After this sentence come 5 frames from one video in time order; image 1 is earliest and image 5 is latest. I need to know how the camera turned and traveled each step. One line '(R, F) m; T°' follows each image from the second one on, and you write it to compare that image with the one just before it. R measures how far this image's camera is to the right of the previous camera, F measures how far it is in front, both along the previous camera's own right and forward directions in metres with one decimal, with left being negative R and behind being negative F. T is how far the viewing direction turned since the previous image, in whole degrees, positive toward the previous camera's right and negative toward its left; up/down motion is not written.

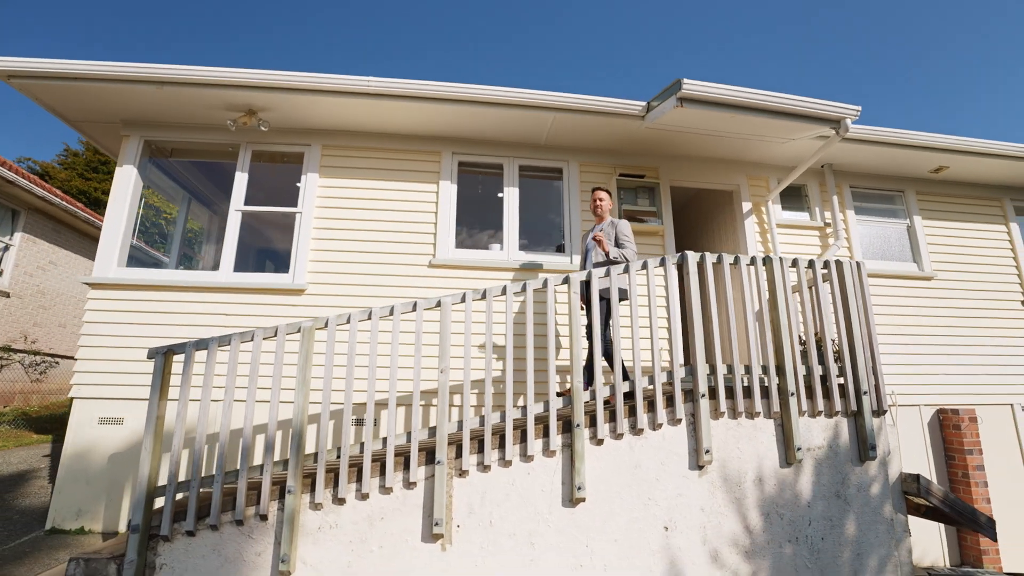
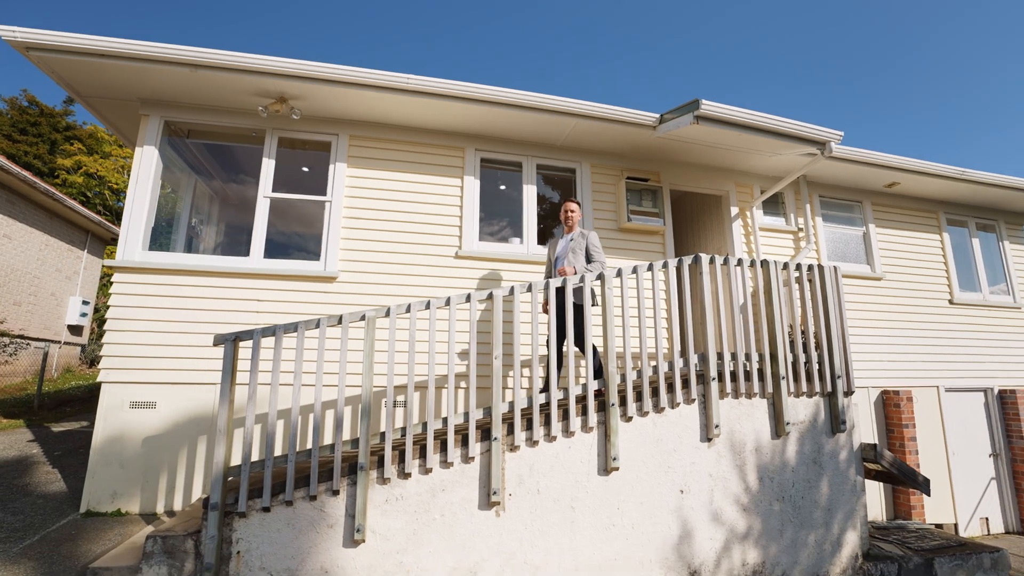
(-0.7, -0.3) m; +6°
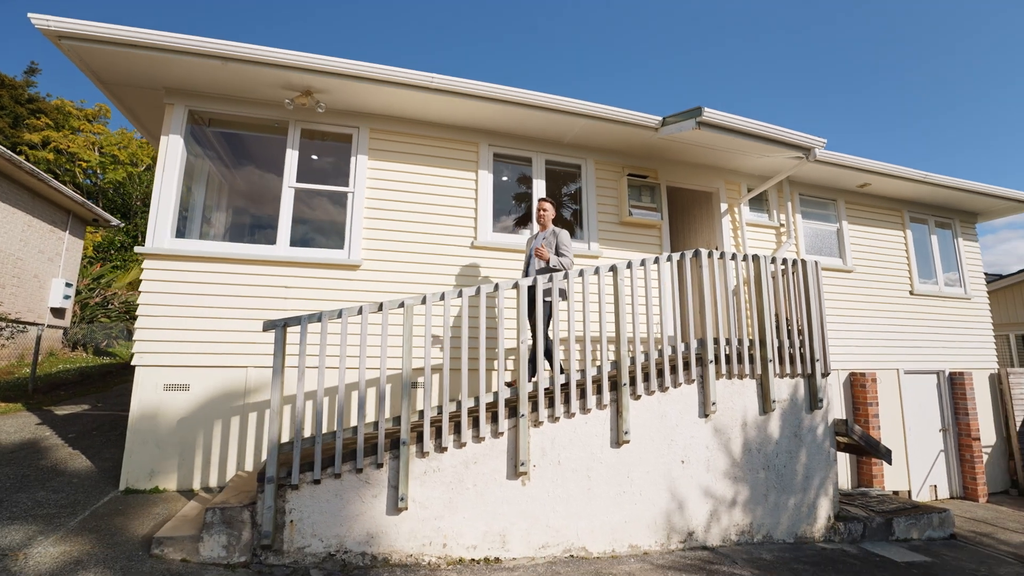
(-0.4, -0.3) m; +3°
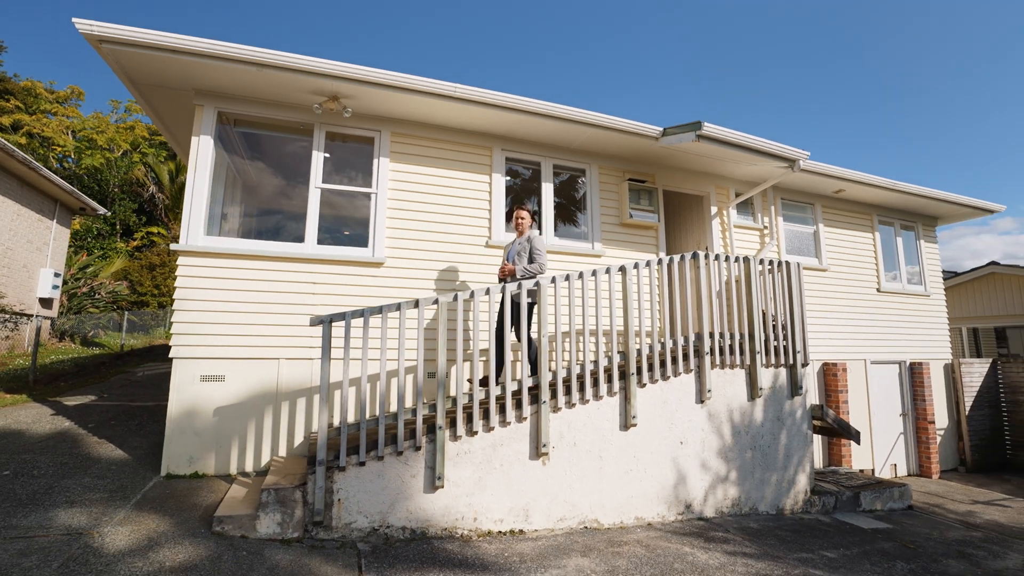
(-0.4, -0.4) m; +3°
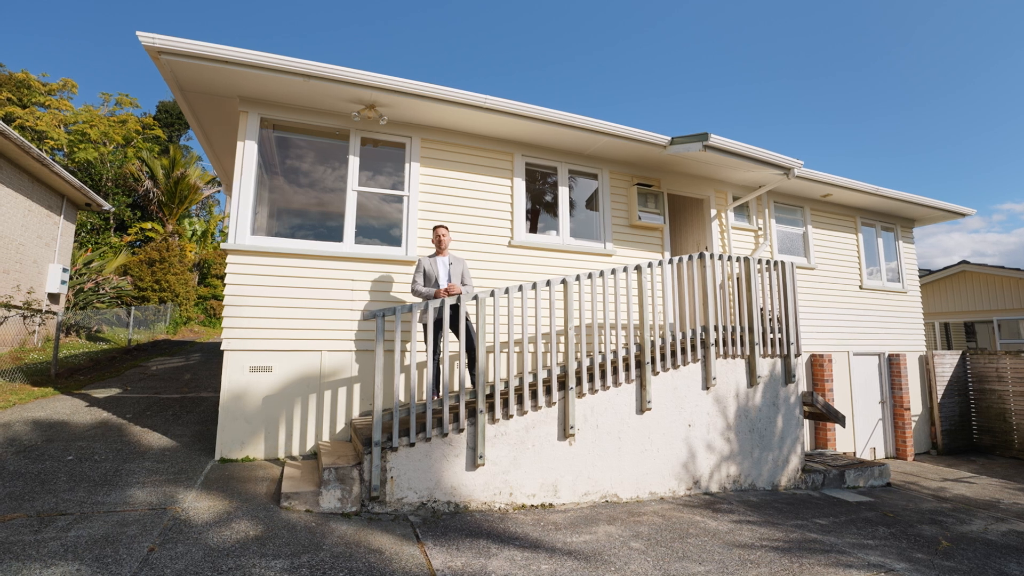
(-0.5, -0.4) m; +2°
